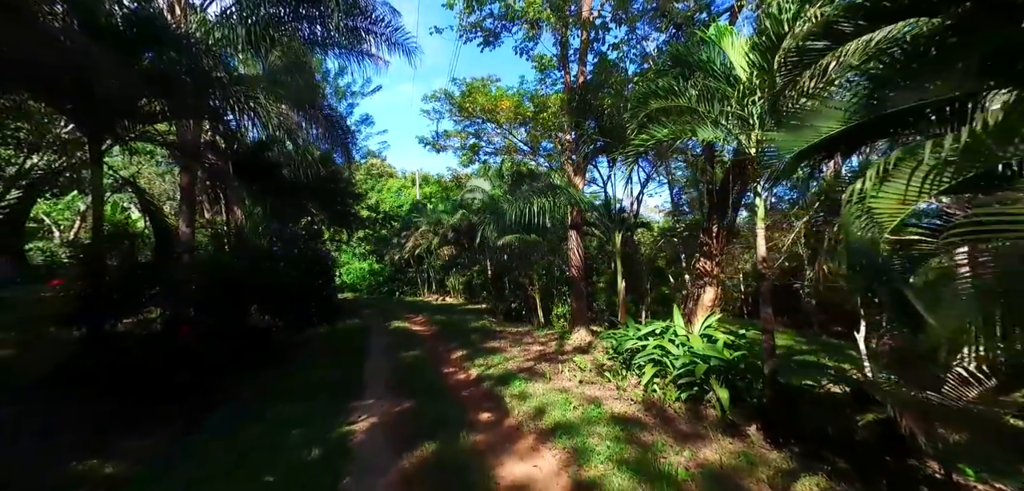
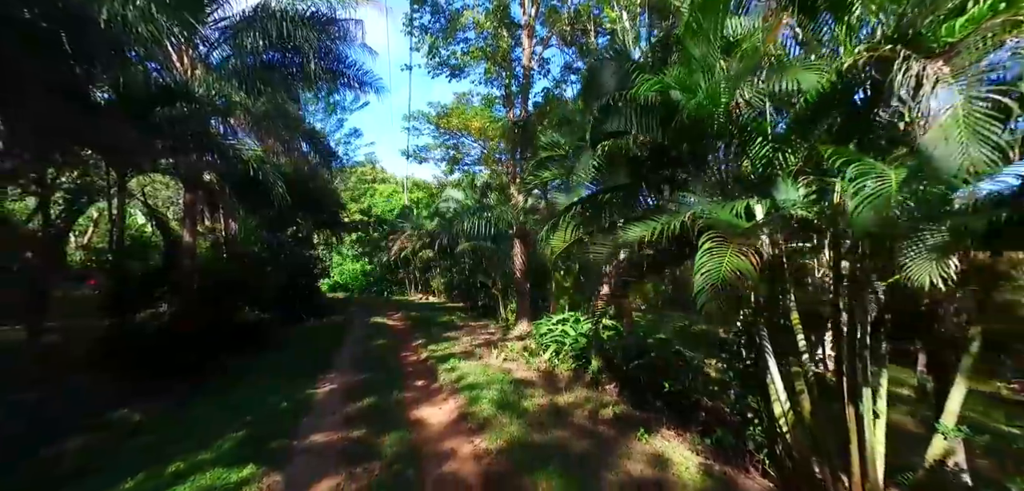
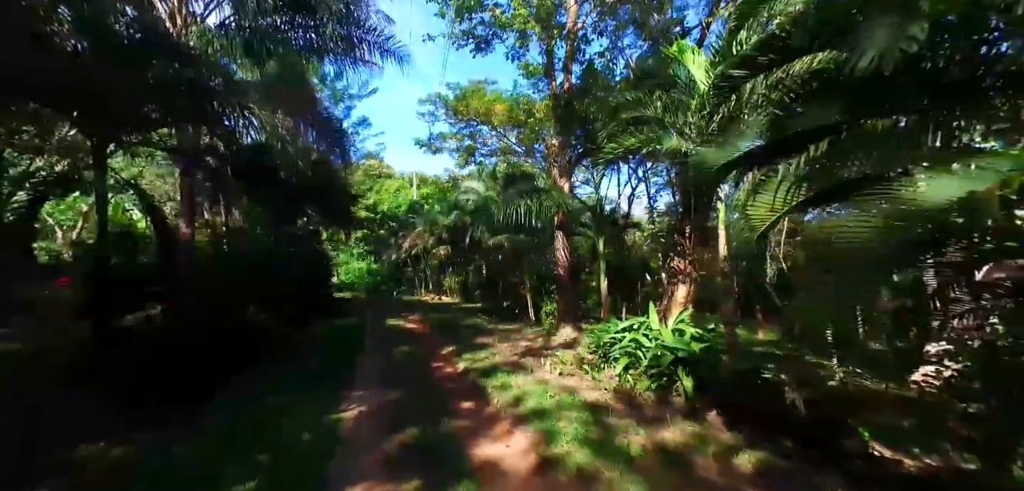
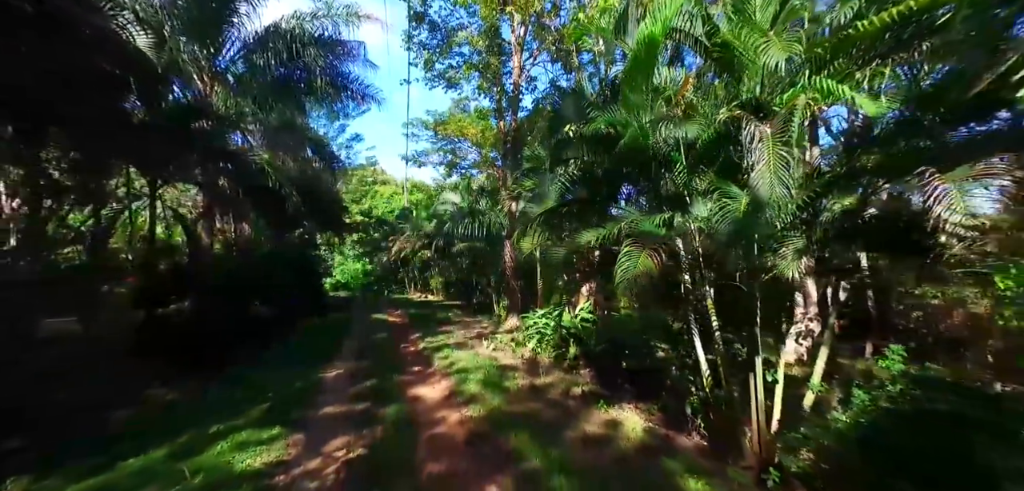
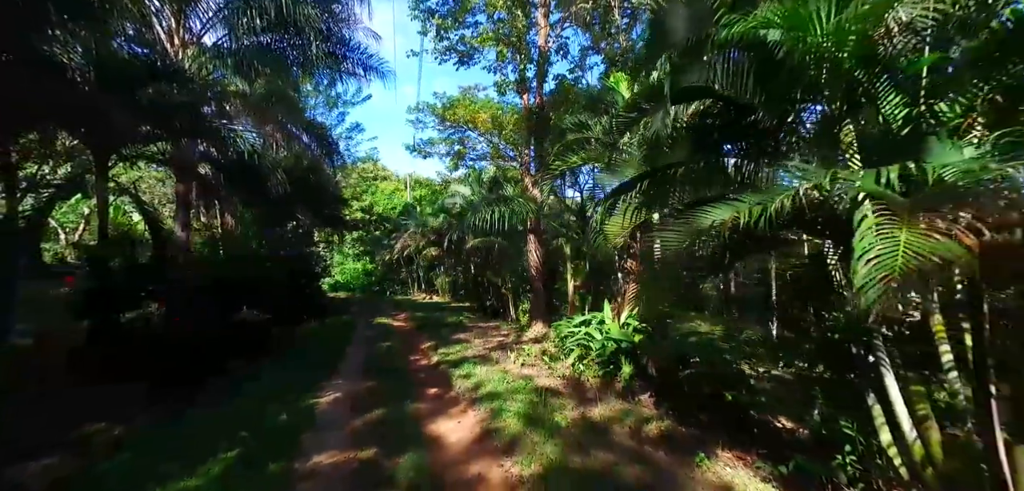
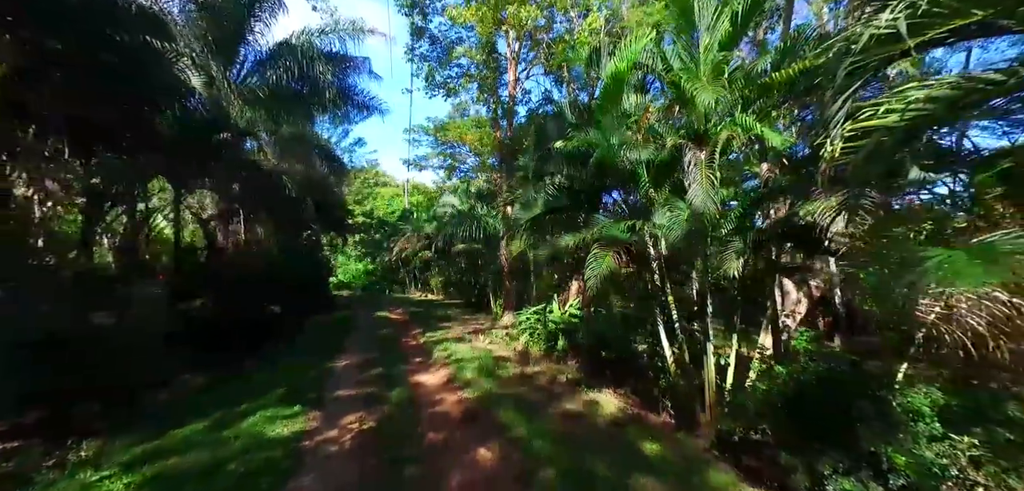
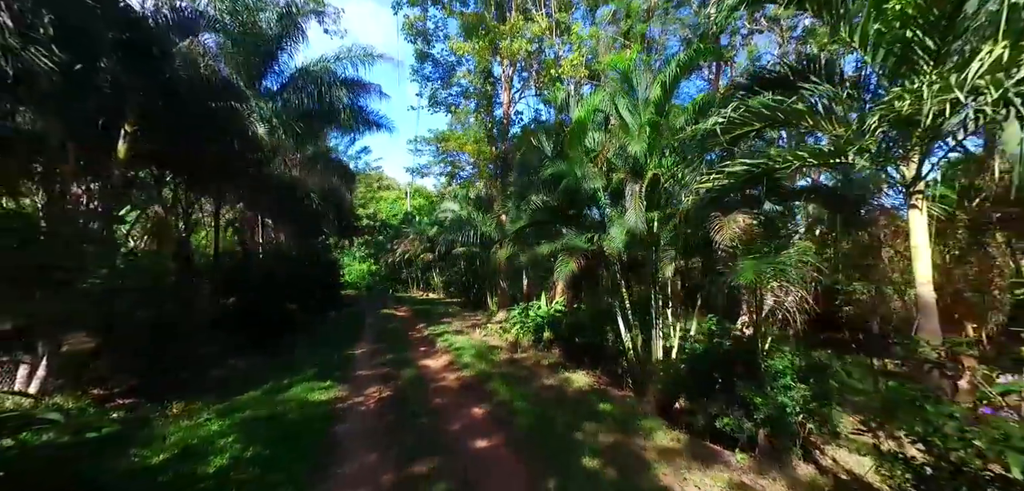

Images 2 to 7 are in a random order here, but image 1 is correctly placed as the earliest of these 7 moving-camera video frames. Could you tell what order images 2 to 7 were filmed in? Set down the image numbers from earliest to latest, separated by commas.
3, 5, 2, 4, 6, 7
